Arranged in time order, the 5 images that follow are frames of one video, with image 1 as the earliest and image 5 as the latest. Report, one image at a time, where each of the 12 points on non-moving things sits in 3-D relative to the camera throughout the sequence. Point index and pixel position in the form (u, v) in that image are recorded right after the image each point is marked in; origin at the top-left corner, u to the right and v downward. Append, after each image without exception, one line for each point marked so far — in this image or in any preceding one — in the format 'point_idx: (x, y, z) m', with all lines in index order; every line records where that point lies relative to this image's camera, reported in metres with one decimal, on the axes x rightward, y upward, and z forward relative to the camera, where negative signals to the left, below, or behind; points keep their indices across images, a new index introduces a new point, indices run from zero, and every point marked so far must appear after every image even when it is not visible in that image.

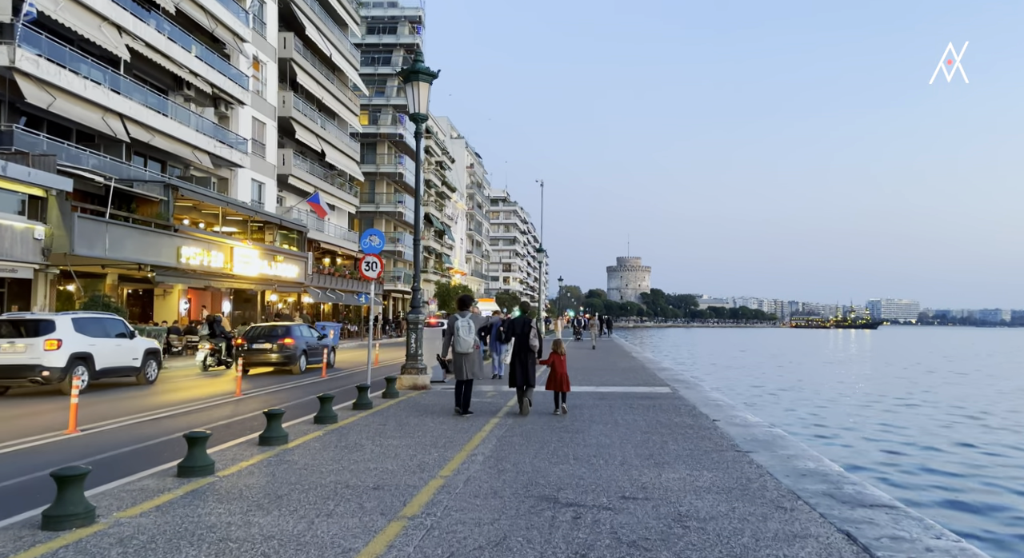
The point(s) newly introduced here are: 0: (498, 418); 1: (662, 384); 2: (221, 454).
0: (-0.2, -2.0, +11.0) m
1: (+3.3, -2.3, +16.1) m
2: (-3.0, -1.8, +7.6) m
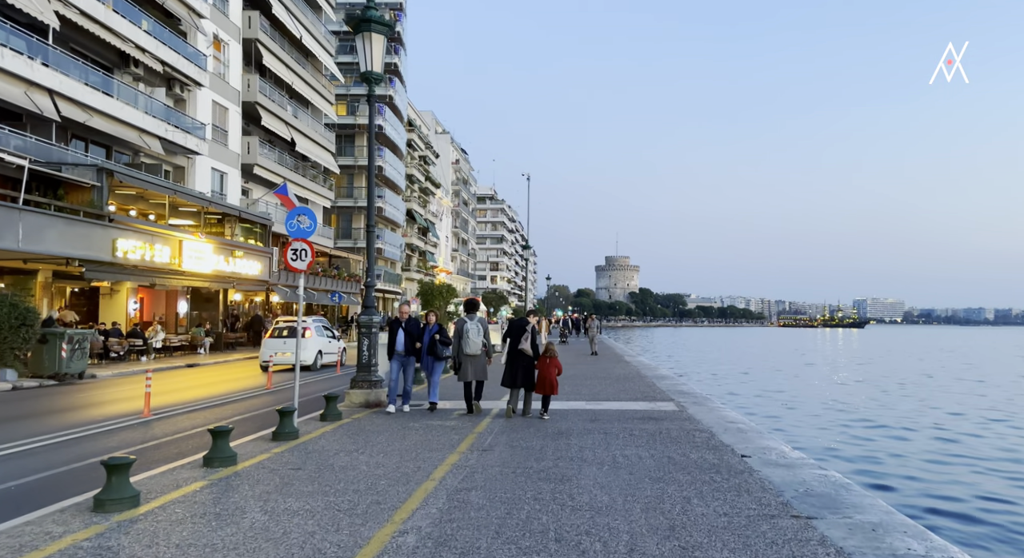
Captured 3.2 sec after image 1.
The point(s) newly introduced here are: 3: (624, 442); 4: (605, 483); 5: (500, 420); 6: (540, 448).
0: (-0.6, -1.9, +8.4) m
1: (+2.8, -2.2, +13.5) m
2: (-3.4, -1.7, +5.0) m
3: (+1.3, -1.9, +8.7) m
4: (+0.8, -1.8, +6.5) m
5: (-0.1, -2.1, +11.1) m
6: (+0.3, -1.9, +8.3) m
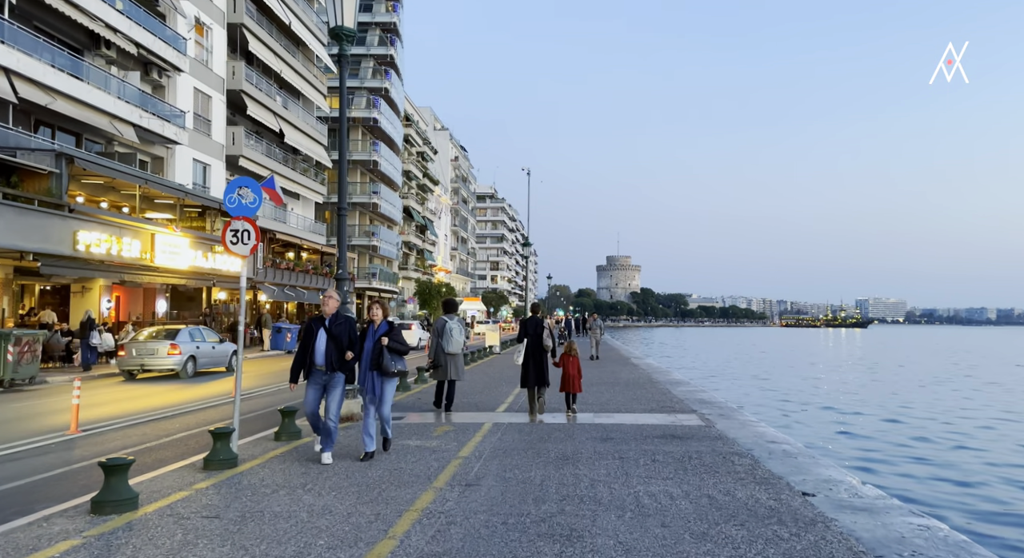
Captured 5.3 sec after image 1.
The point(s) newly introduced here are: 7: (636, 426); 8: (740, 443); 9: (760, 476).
0: (-0.6, -1.8, +6.5) m
1: (+2.7, -2.1, +11.7) m
2: (-3.4, -1.6, +3.1) m
3: (+1.3, -1.8, +6.9) m
4: (+0.8, -1.7, +4.7) m
5: (-0.2, -1.9, +9.3) m
6: (+0.2, -1.8, +6.5) m
7: (+1.6, -2.0, +9.7) m
8: (+2.6, -1.9, +8.4) m
9: (+2.2, -1.8, +6.7) m
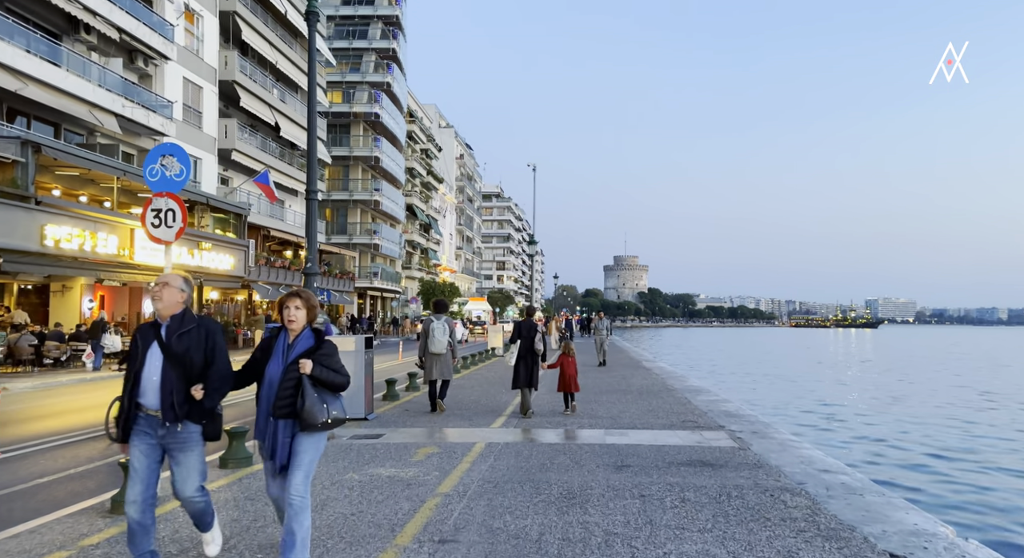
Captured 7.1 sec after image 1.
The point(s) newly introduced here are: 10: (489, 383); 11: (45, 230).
0: (-0.7, -1.7, +5.0) m
1: (+2.7, -2.0, +10.1) m
2: (-3.5, -1.5, +1.6) m
3: (+1.2, -1.7, +5.3) m
4: (+0.7, -1.6, +3.2) m
5: (-0.3, -1.9, +7.7) m
6: (+0.2, -1.7, +4.9) m
7: (+1.6, -1.9, +8.2) m
8: (+2.5, -1.8, +6.8) m
9: (+2.2, -1.7, +5.1) m
10: (-0.6, -2.6, +18.6) m
11: (-11.8, +1.2, +18.7) m
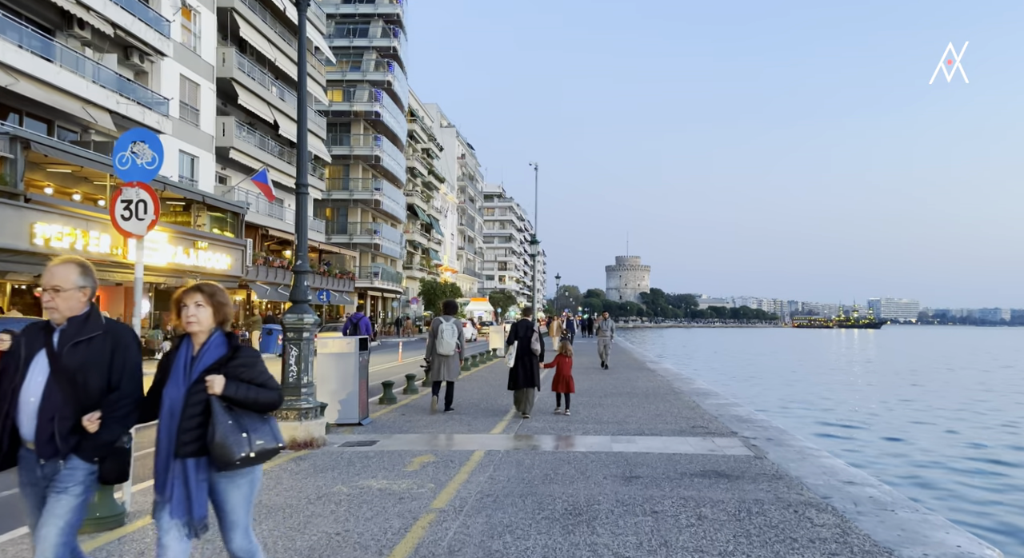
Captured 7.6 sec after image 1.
0: (-0.7, -1.7, +4.5) m
1: (+2.7, -2.0, +9.6) m
2: (-3.5, -1.5, +1.1) m
3: (+1.2, -1.7, +4.8) m
4: (+0.7, -1.6, +2.7) m
5: (-0.2, -1.9, +7.2) m
6: (+0.2, -1.7, +4.4) m
7: (+1.6, -1.9, +7.7) m
8: (+2.5, -1.8, +6.3) m
9: (+2.2, -1.7, +4.6) m
10: (-0.5, -2.6, +18.1) m
11: (-11.8, +1.3, +18.3) m
